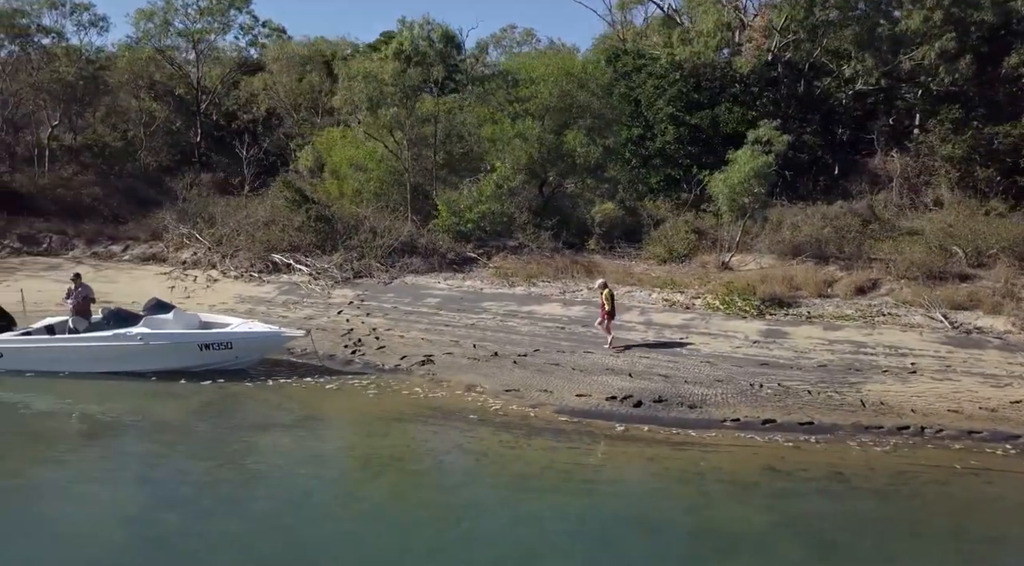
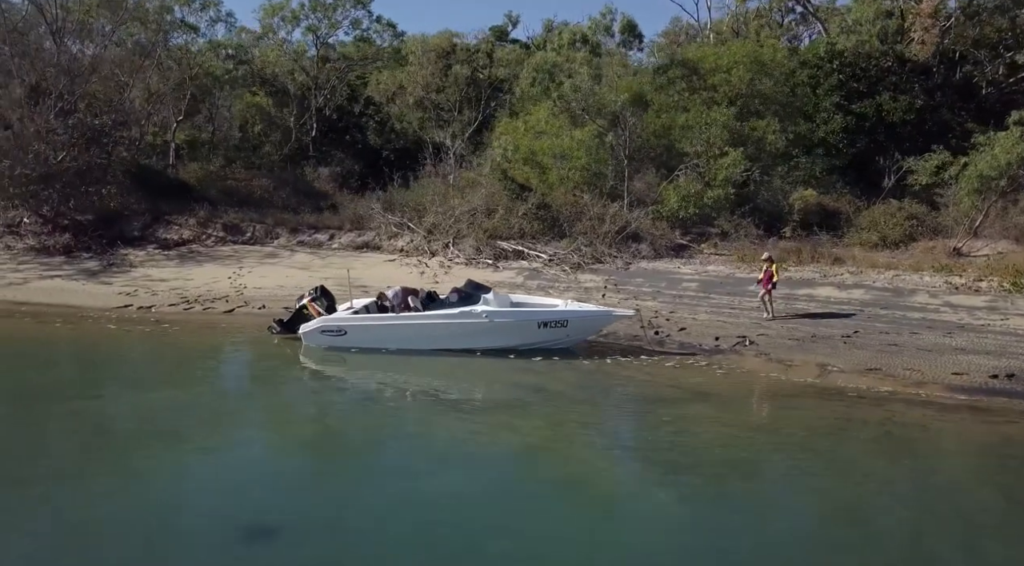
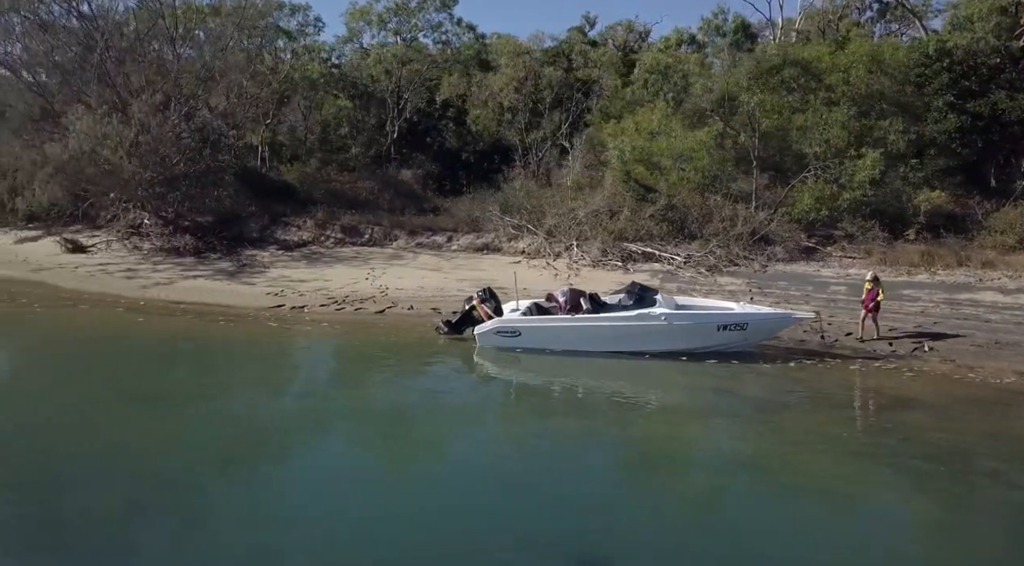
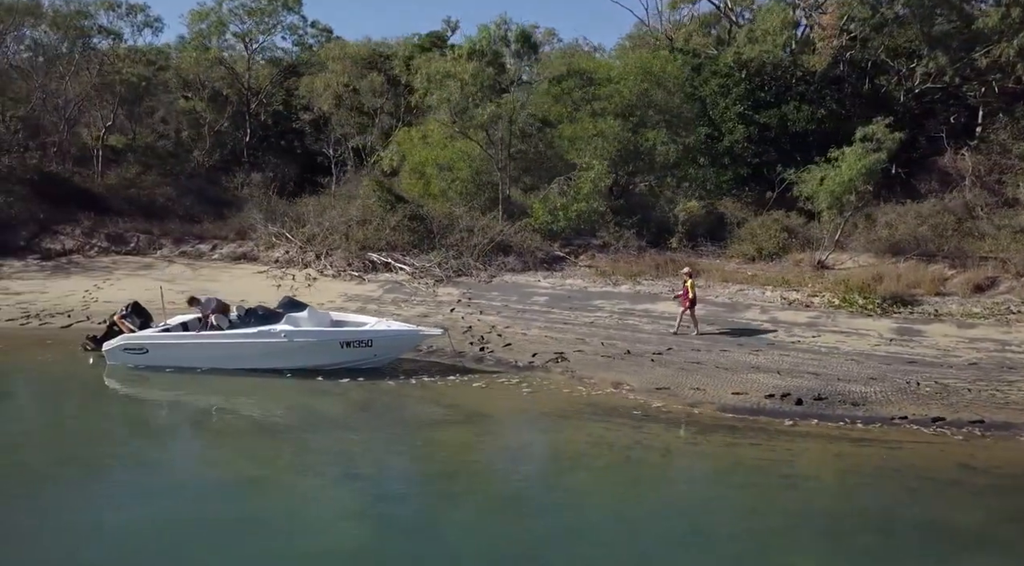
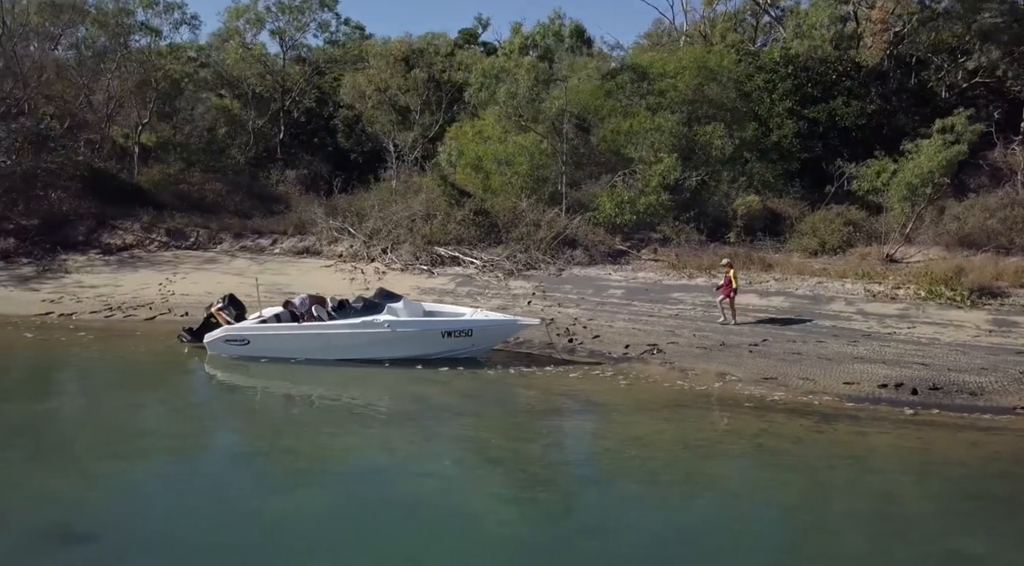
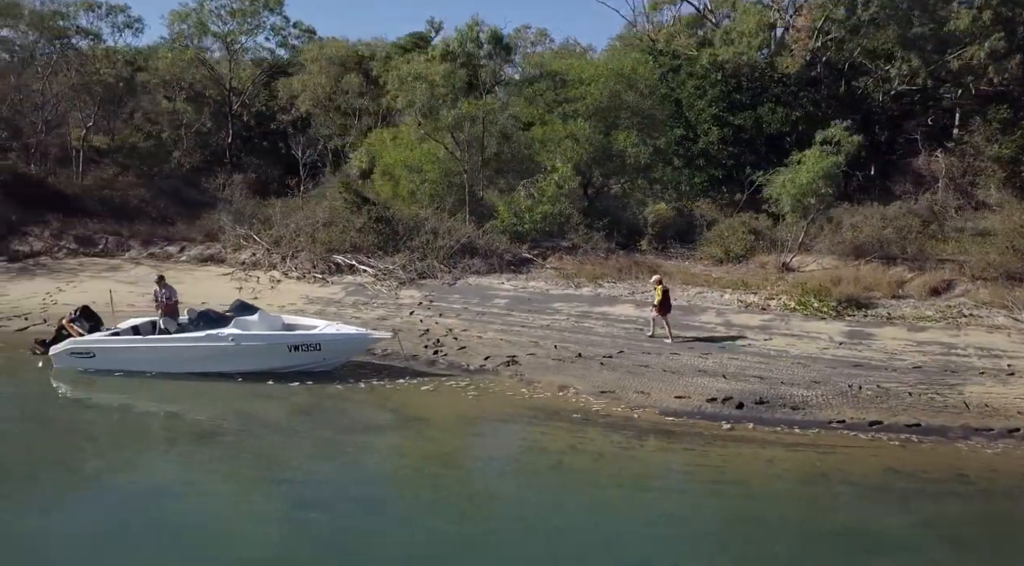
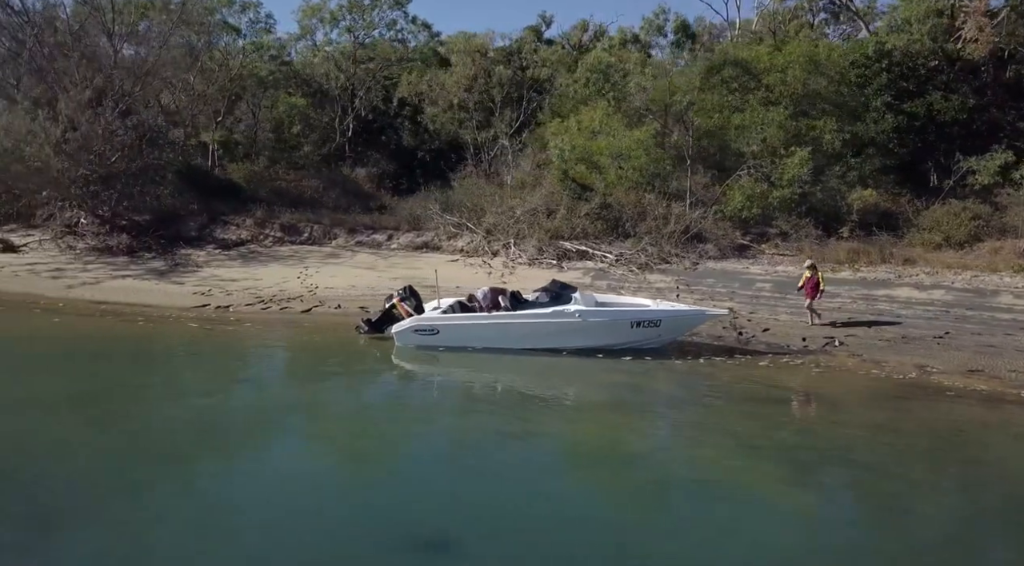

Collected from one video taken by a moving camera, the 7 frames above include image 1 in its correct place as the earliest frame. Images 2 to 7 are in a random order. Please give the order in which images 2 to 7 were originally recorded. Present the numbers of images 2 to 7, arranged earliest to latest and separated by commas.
6, 4, 5, 2, 7, 3
